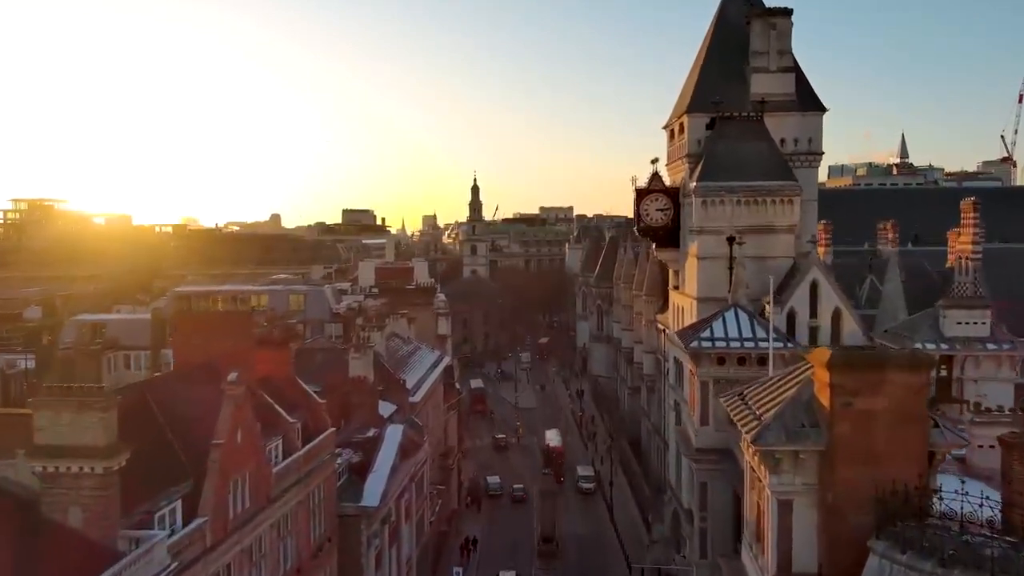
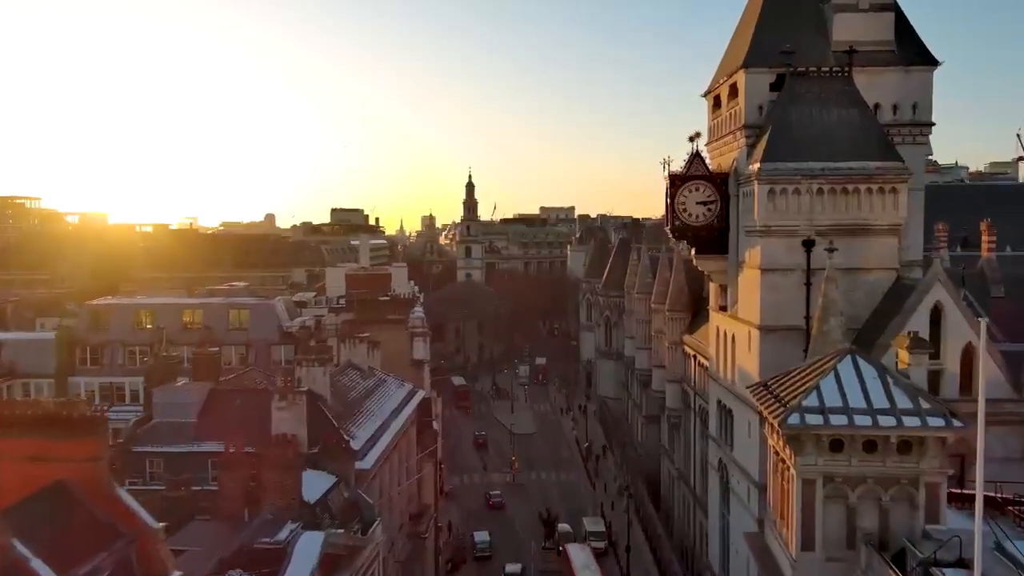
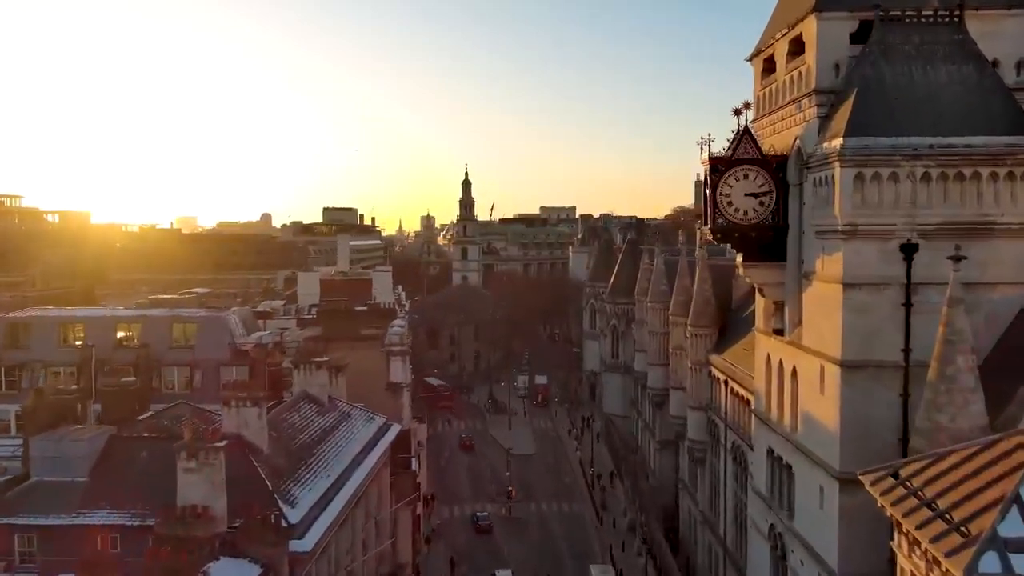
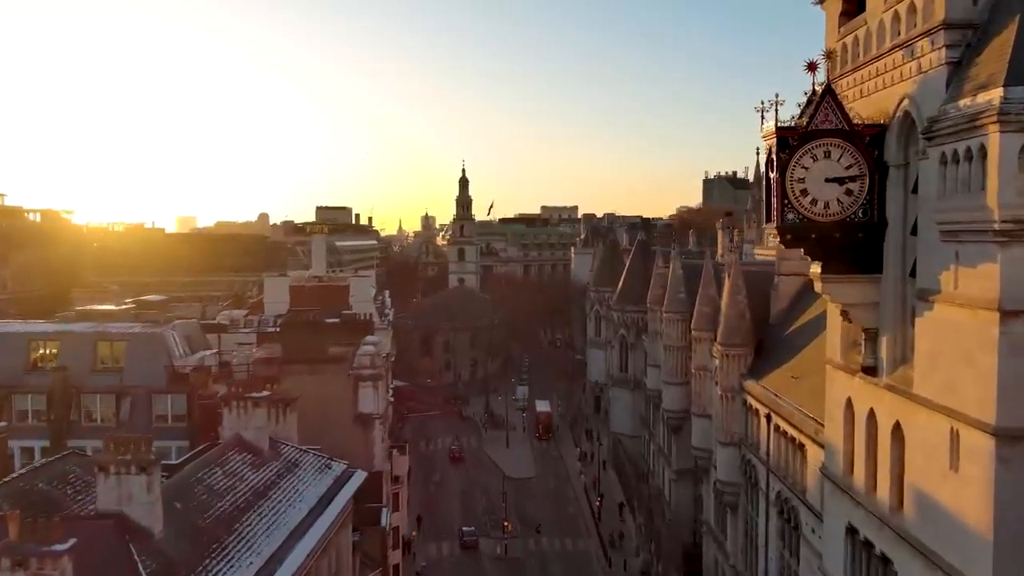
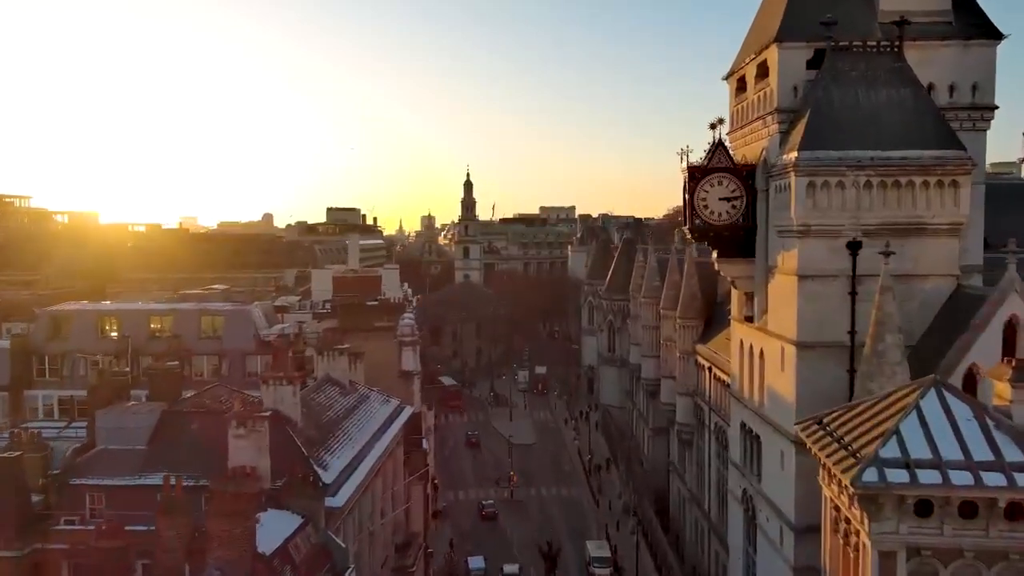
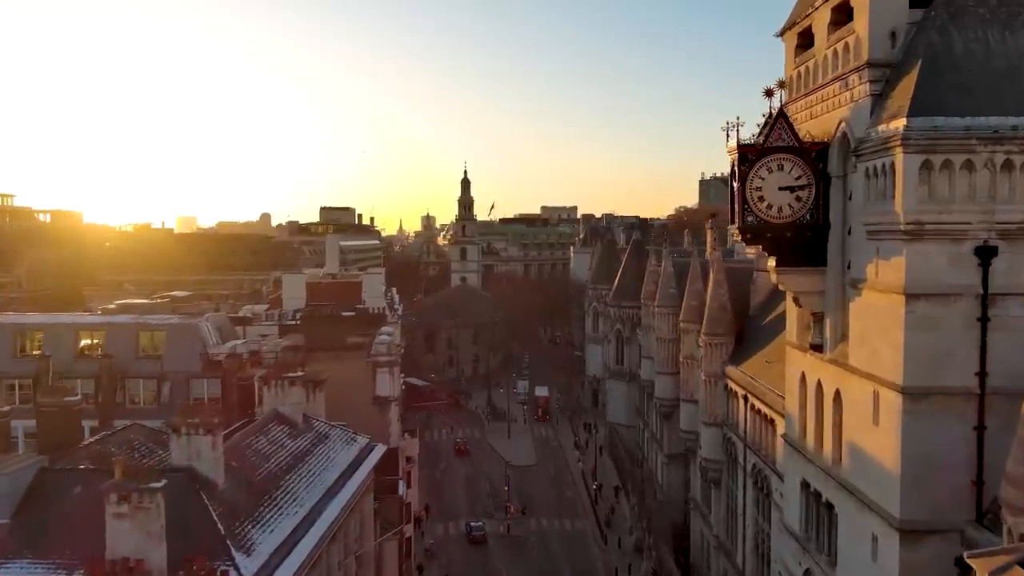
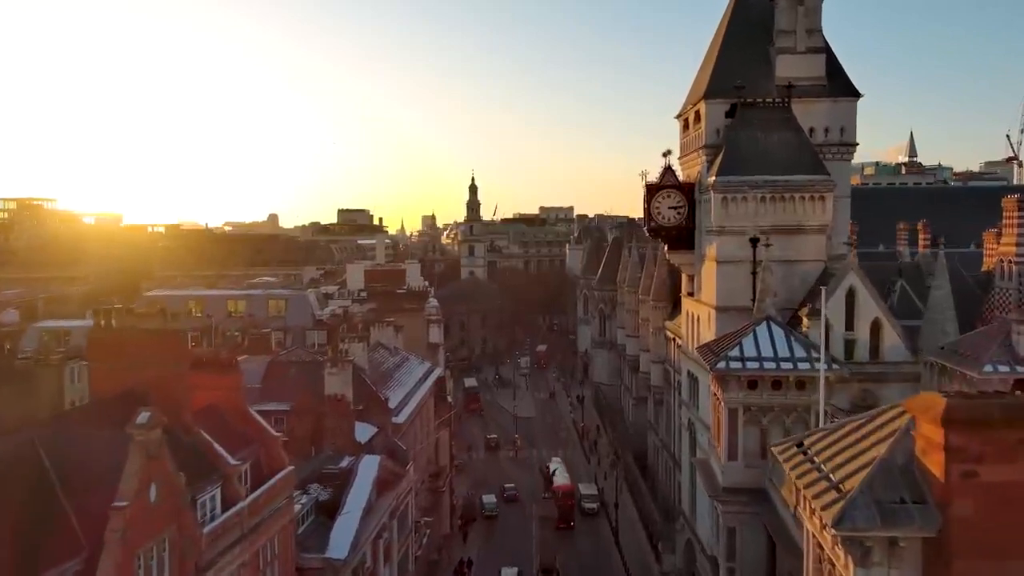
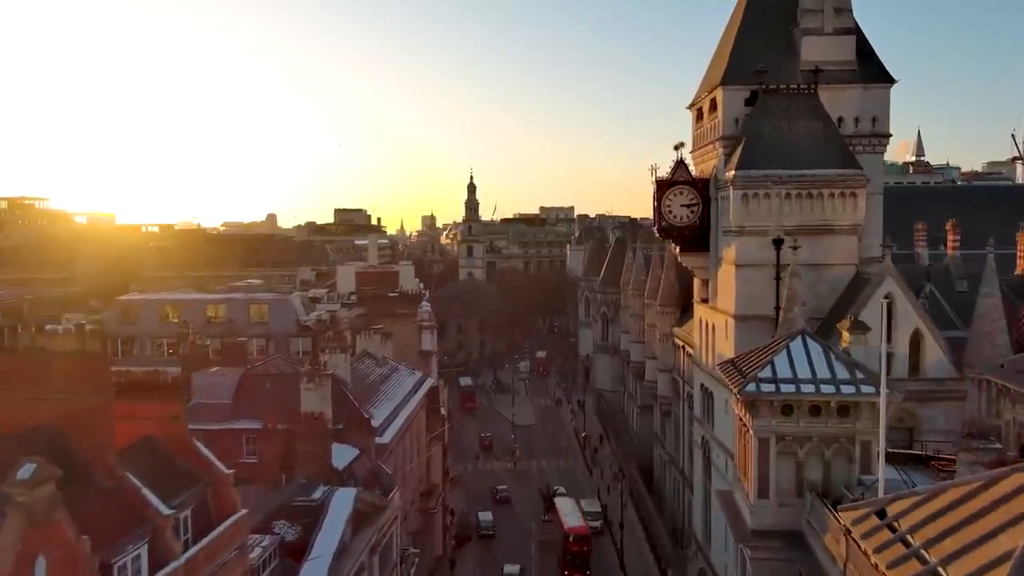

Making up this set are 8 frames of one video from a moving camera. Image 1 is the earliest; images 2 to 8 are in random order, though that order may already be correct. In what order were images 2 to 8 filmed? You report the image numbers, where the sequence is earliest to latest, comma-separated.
7, 8, 2, 5, 3, 6, 4
